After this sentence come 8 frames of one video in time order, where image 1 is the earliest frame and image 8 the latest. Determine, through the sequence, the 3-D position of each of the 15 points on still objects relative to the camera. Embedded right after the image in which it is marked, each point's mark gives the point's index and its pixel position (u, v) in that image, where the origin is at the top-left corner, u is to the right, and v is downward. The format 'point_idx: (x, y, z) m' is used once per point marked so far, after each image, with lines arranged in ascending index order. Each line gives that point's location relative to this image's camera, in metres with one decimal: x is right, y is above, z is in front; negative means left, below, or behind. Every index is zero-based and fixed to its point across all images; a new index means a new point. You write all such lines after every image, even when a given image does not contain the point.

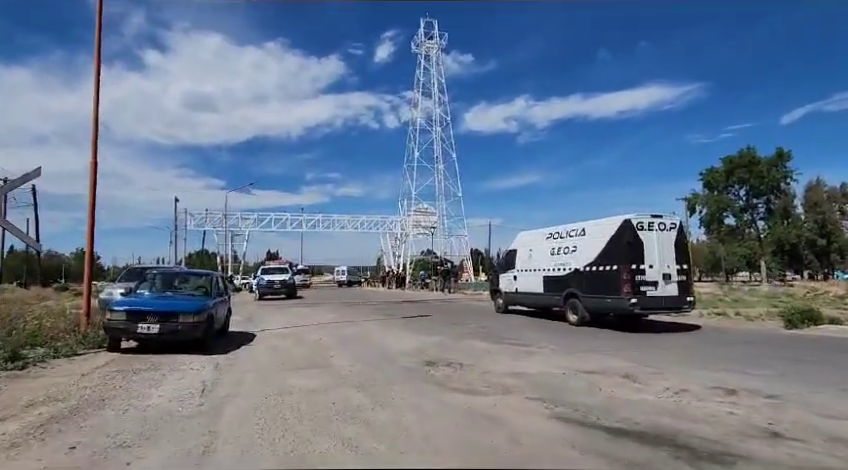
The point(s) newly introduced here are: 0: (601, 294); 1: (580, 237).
0: (+5.2, -1.7, +14.1) m
1: (+4.9, -0.1, +15.2) m
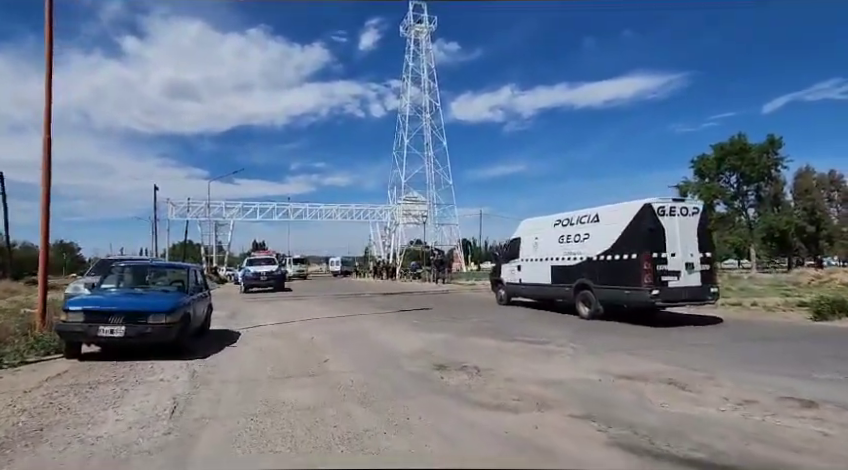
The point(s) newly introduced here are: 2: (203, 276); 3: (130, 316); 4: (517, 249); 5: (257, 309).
0: (+5.2, -1.3, +13.0) m
1: (+4.9, +0.3, +14.1) m
2: (-5.6, -1.0, +12.2) m
3: (-5.0, -1.4, +8.3) m
4: (+3.5, -0.5, +17.9) m
5: (-6.7, -3.0, +19.7) m
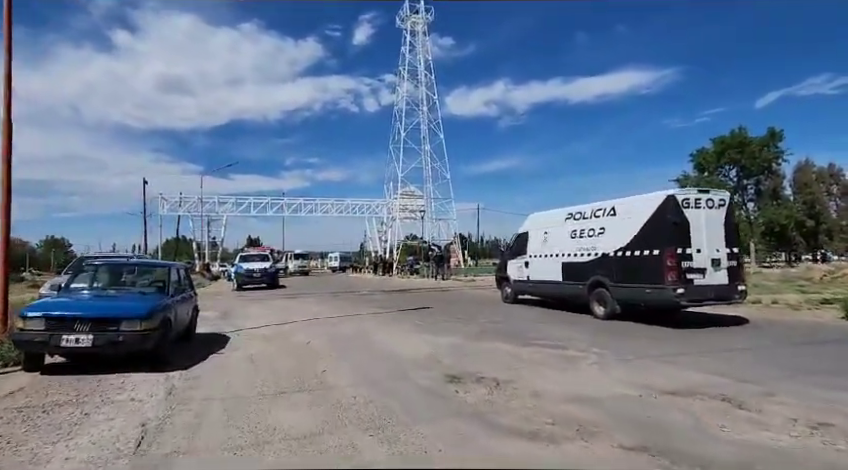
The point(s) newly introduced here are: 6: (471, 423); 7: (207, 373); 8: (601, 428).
0: (+5.3, -1.2, +12.1) m
1: (+5.0, +0.5, +13.1) m
2: (-5.5, -0.9, +11.1) m
3: (-4.9, -1.3, +7.2) m
4: (+3.6, -0.4, +16.9) m
5: (-6.6, -2.8, +18.6) m
6: (+0.5, -2.1, +5.4) m
7: (-3.4, -2.2, +7.6) m
8: (+1.9, -2.0, +5.1) m
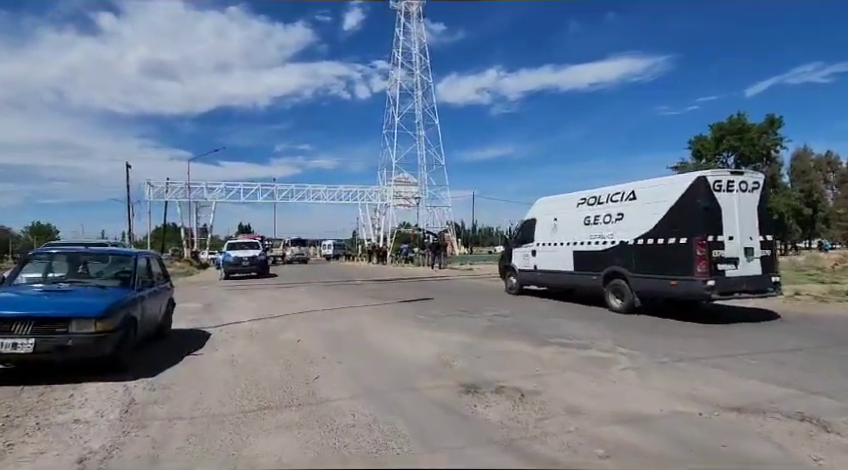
0: (+5.4, -0.9, +11.0) m
1: (+5.1, +0.8, +12.0) m
2: (-5.4, -0.6, +9.9) m
3: (-4.7, -1.1, +6.0) m
4: (+3.5, +0.1, +15.8) m
5: (-6.7, -2.3, +17.4) m
6: (+0.7, -1.9, +4.3) m
7: (-3.3, -2.0, +6.4) m
8: (+2.0, -1.9, +4.0) m
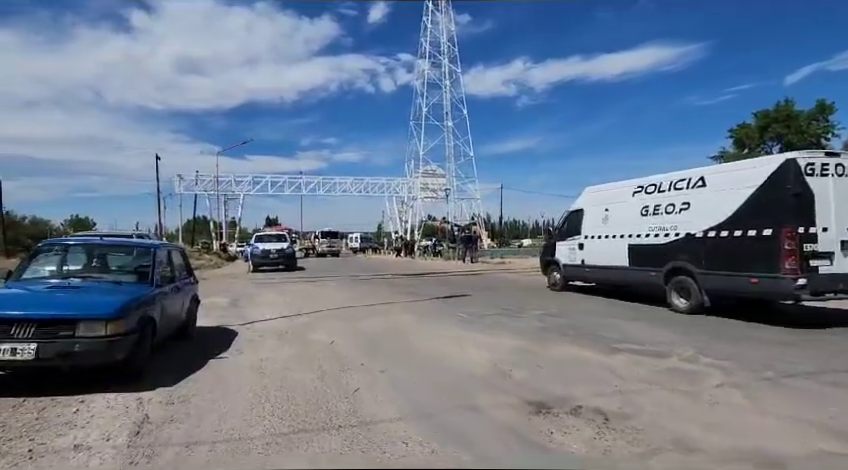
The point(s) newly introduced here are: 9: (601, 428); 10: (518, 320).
0: (+6.3, -0.7, +9.7) m
1: (+6.0, +1.0, +10.7) m
2: (-4.5, -0.4, +9.1) m
3: (-4.1, -1.0, +5.2) m
4: (+4.7, +0.3, +14.6) m
5: (-5.4, -2.0, +16.7) m
6: (+1.3, -1.8, +3.2) m
7: (-2.6, -1.8, +5.6) m
8: (+2.6, -1.8, +2.9) m
9: (+1.7, -1.9, +4.7) m
10: (+2.1, -1.9, +10.7) m
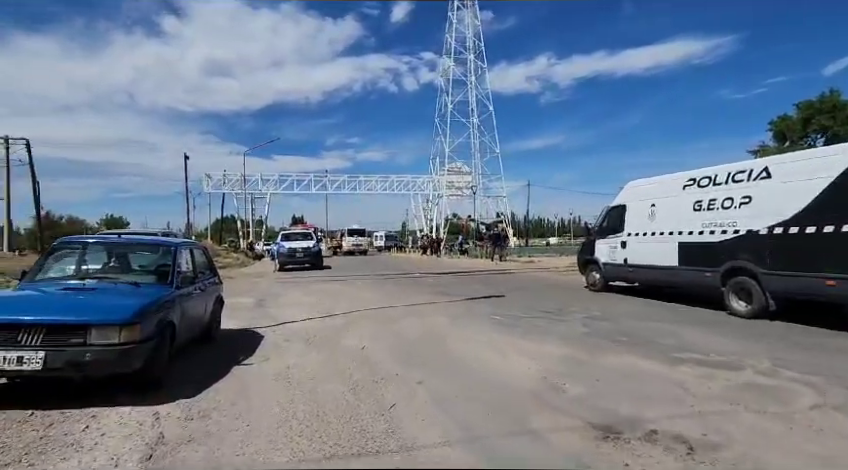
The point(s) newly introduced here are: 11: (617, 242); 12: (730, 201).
0: (+6.9, -0.7, +8.7) m
1: (+6.8, +1.1, +9.7) m
2: (-3.9, -0.4, +8.7) m
3: (-3.6, -1.0, +4.7) m
4: (+5.6, +0.4, +13.7) m
5: (-4.4, -2.0, +16.3) m
6: (+1.6, -1.8, +2.5) m
7: (-2.1, -1.8, +5.1) m
8: (+2.9, -1.8, +2.1) m
9: (+2.2, -1.8, +4.0) m
10: (+2.8, -1.8, +9.9) m
11: (+5.5, -0.2, +13.8) m
12: (+6.5, +0.7, +10.3) m
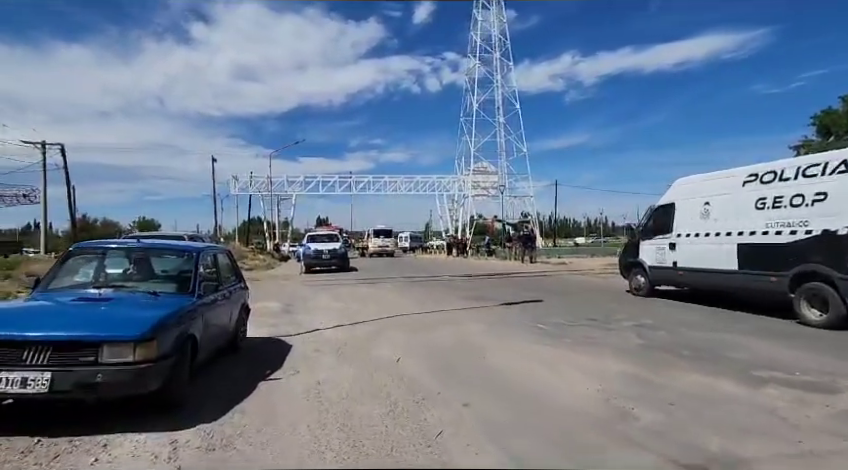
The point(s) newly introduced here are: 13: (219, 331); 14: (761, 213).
0: (+7.6, -0.7, +7.7) m
1: (+7.4, +1.1, +8.7) m
2: (-3.2, -0.4, +8.2) m
3: (-3.1, -1.0, +4.2) m
4: (+6.5, +0.4, +12.7) m
5: (-3.4, -2.0, +15.8) m
6: (+2.0, -1.8, +1.7) m
7: (-1.7, -1.8, +4.5) m
8: (+3.2, -1.8, +1.3) m
9: (+2.6, -1.9, +3.2) m
10: (+3.5, -1.9, +9.1) m
11: (+6.4, -0.2, +12.8) m
12: (+7.2, +0.7, +9.3) m
13: (-2.8, -1.3, +6.8) m
14: (+7.1, +0.5, +10.2) m
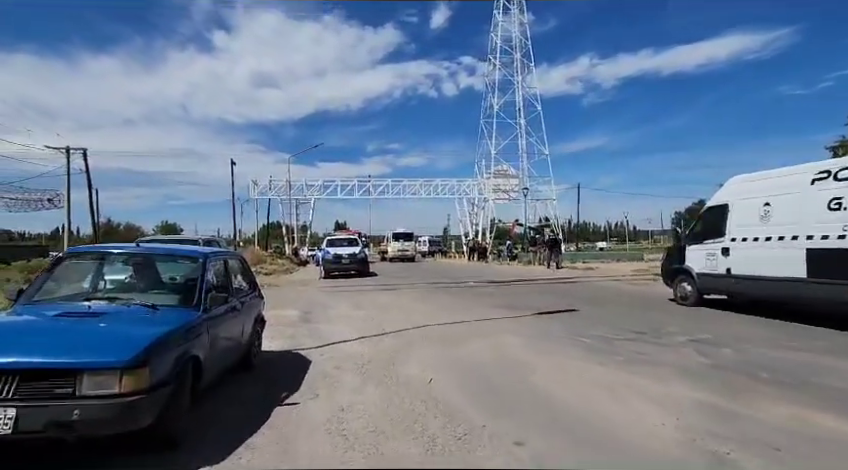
0: (+8.1, -0.7, +6.5) m
1: (+8.0, +1.0, +7.6) m
2: (-2.7, -0.5, +7.4) m
3: (-2.8, -1.0, +3.4) m
4: (+7.1, +0.3, +11.6) m
5: (-2.6, -2.2, +15.0) m
6: (+2.2, -1.8, +0.8) m
7: (-1.3, -1.9, +3.6) m
8: (+3.5, -1.8, +0.3) m
9: (+2.9, -1.9, +2.2) m
10: (+4.0, -1.9, +8.1) m
11: (+7.0, -0.3, +11.7) m
12: (+7.8, +0.6, +8.2) m
13: (-2.4, -1.4, +6.0) m
14: (+7.6, +0.4, +9.0) m
